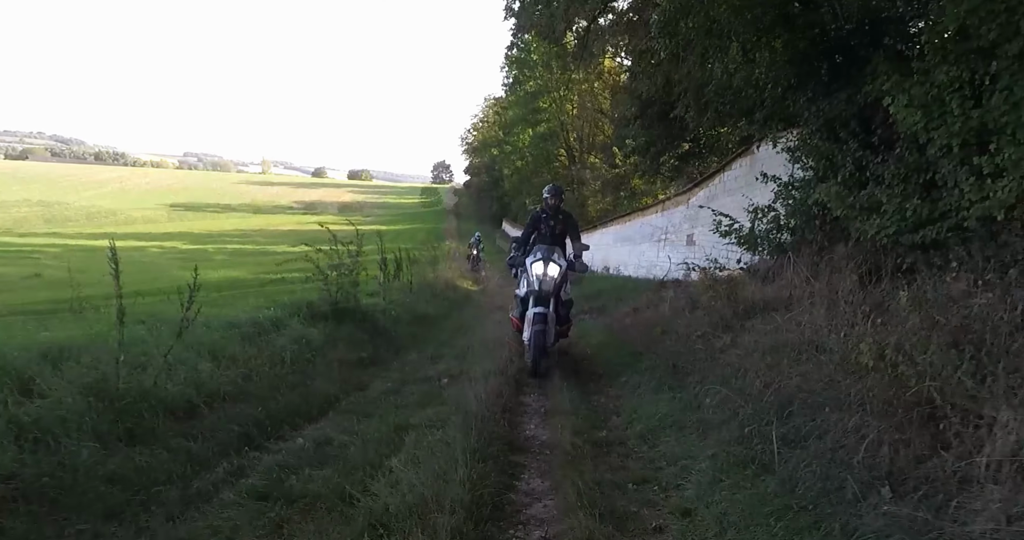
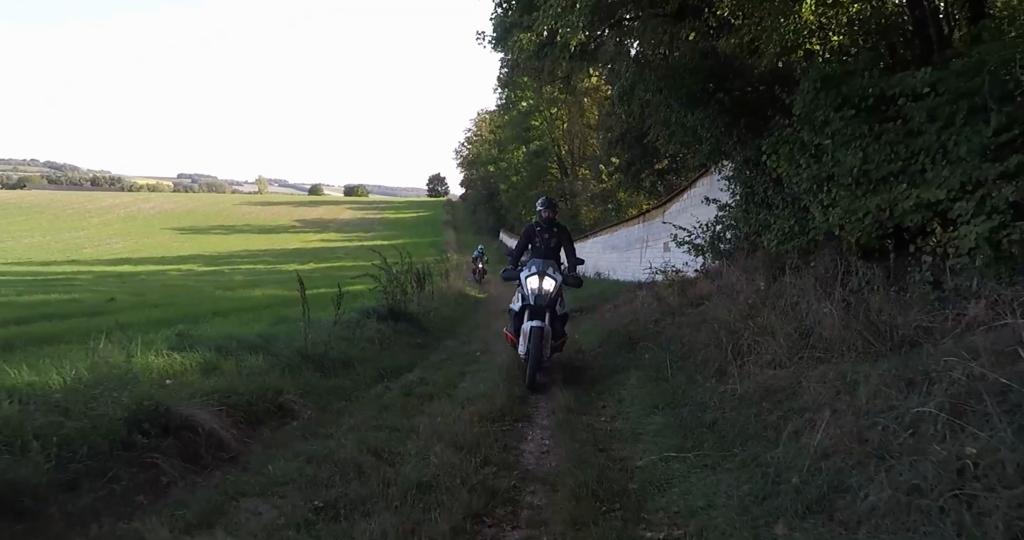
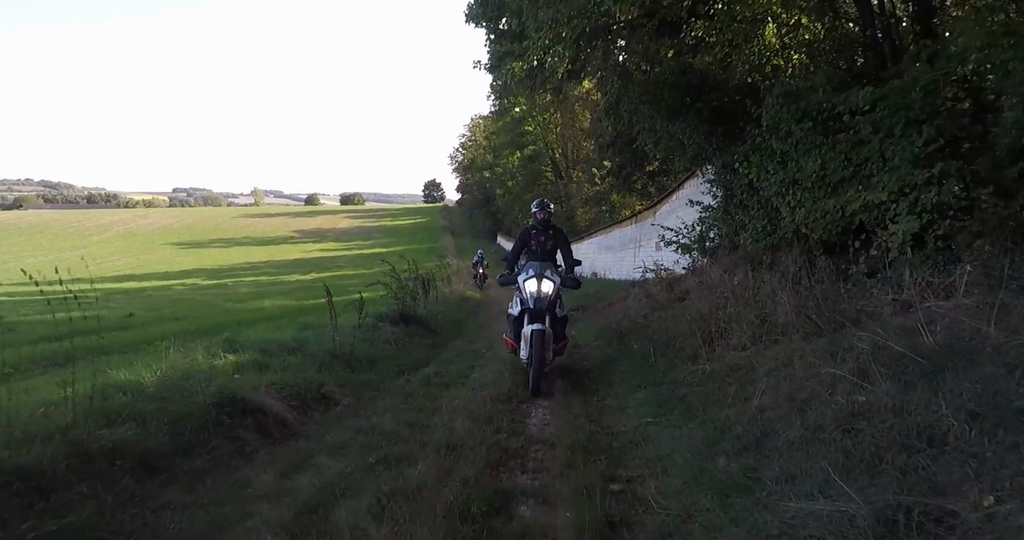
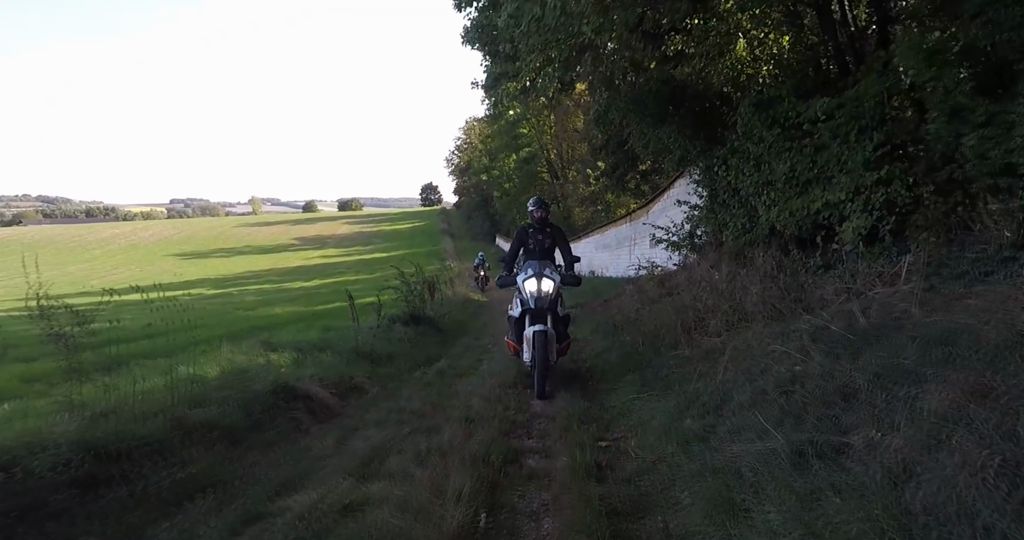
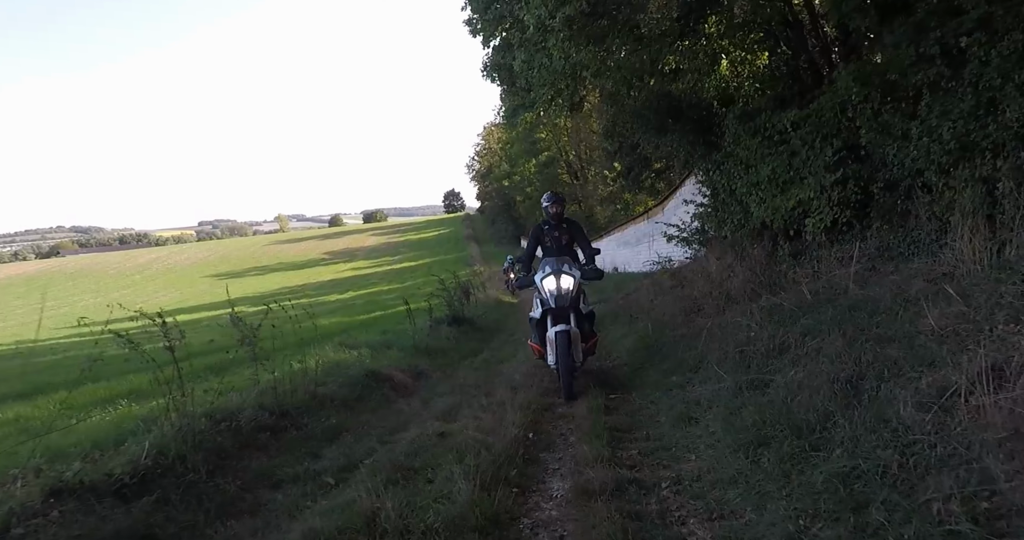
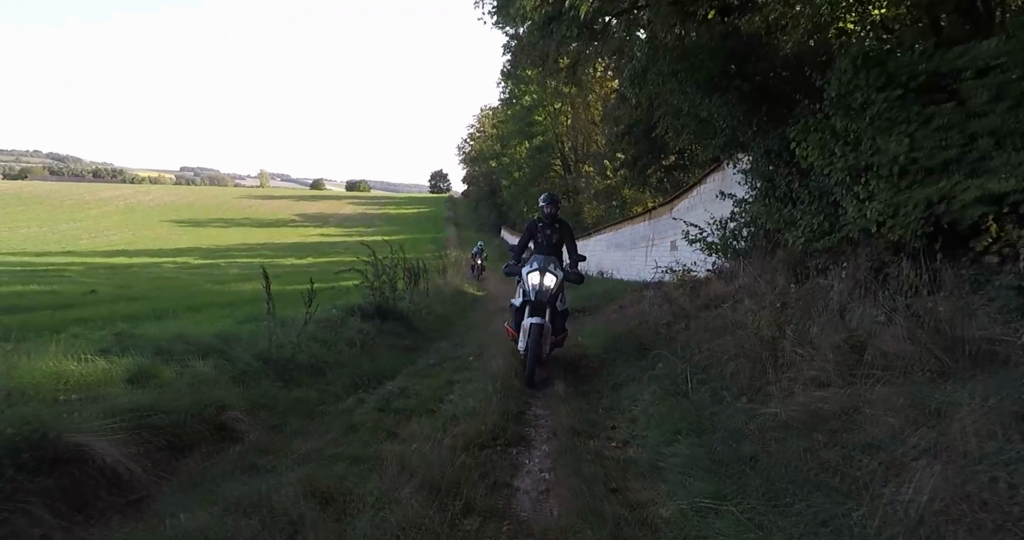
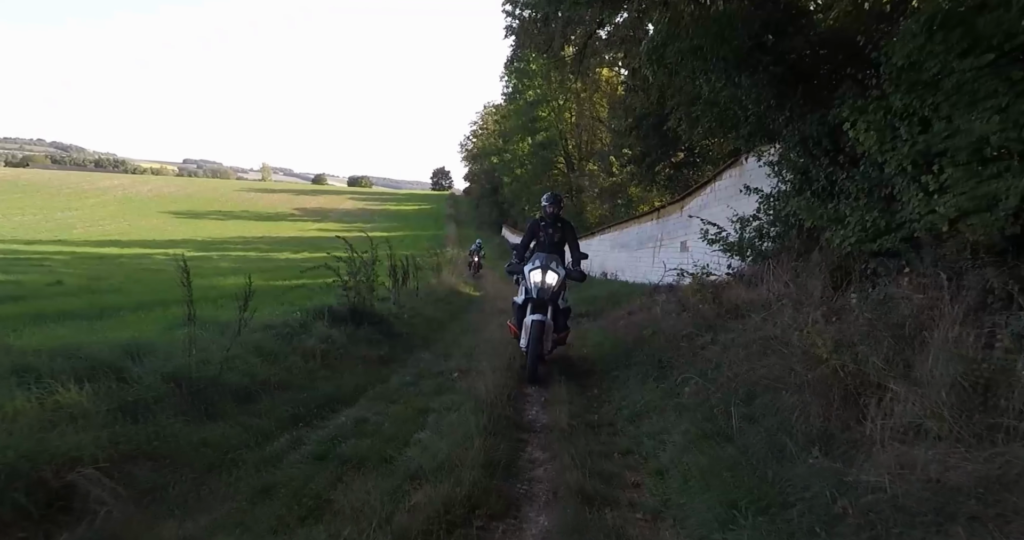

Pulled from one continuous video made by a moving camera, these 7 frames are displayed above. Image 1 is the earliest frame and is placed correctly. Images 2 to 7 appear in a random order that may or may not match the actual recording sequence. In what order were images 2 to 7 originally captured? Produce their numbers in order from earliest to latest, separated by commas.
7, 6, 2, 3, 4, 5
